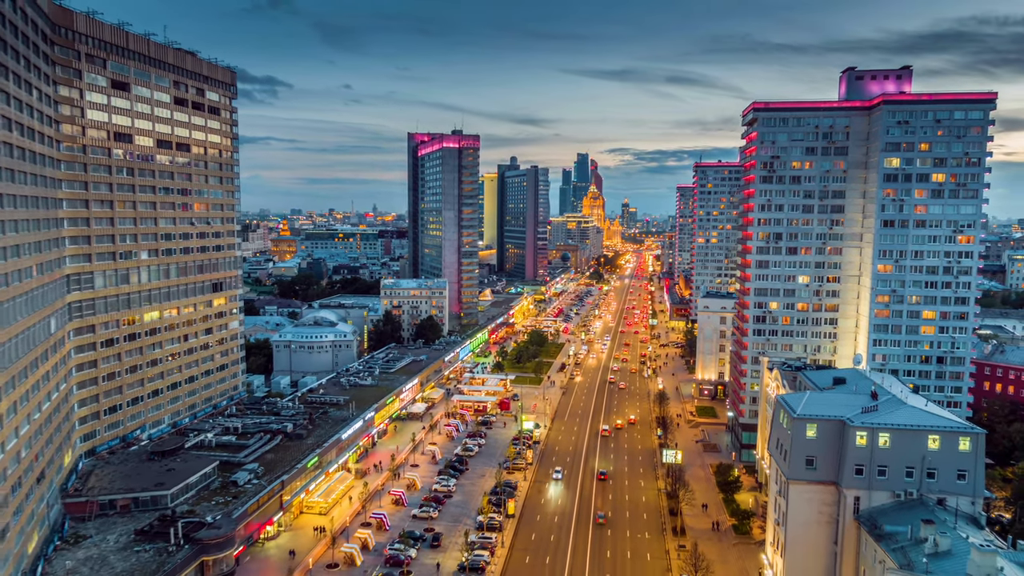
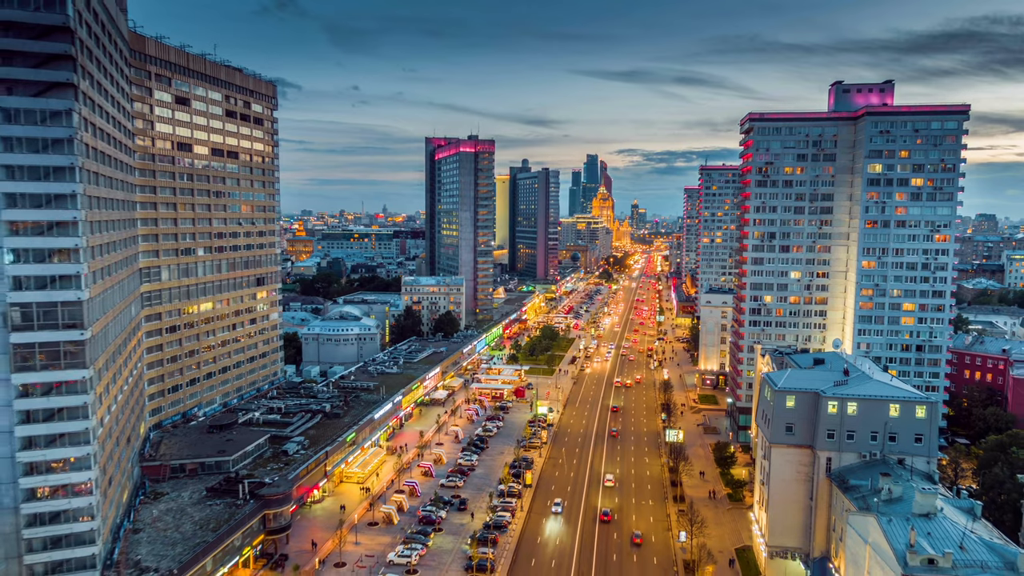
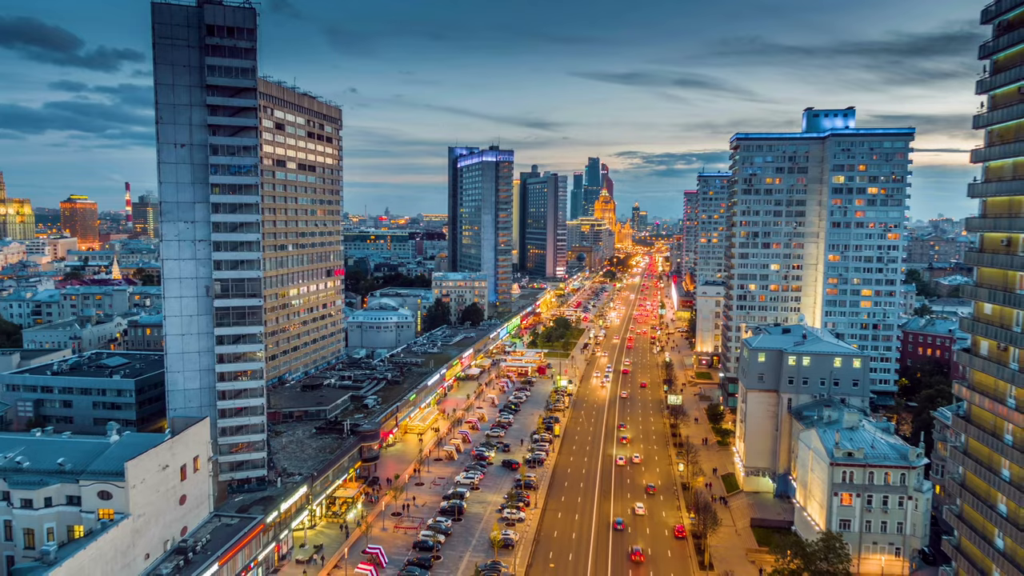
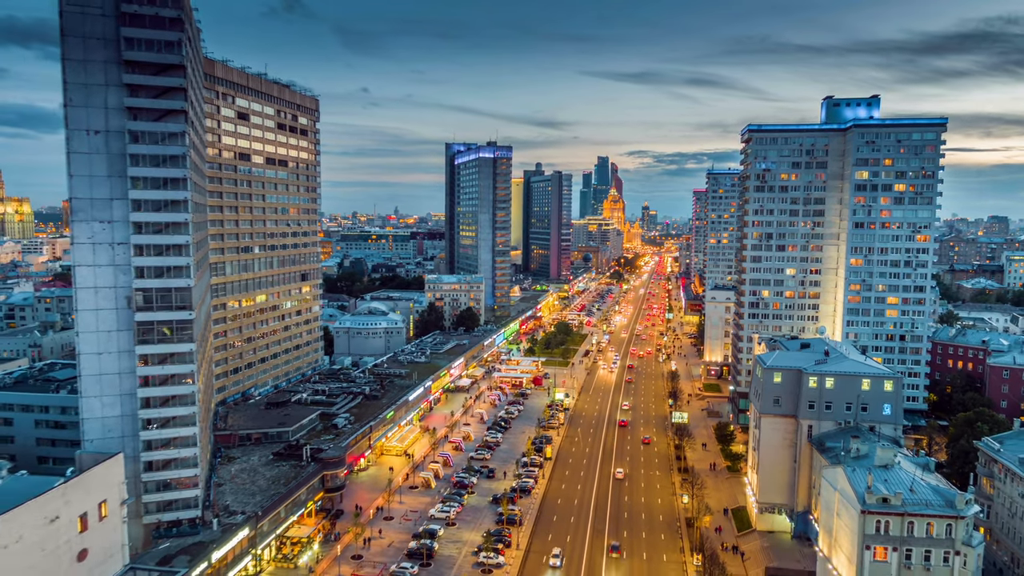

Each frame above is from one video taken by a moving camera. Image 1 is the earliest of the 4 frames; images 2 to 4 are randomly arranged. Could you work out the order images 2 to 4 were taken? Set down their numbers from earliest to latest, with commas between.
2, 4, 3
